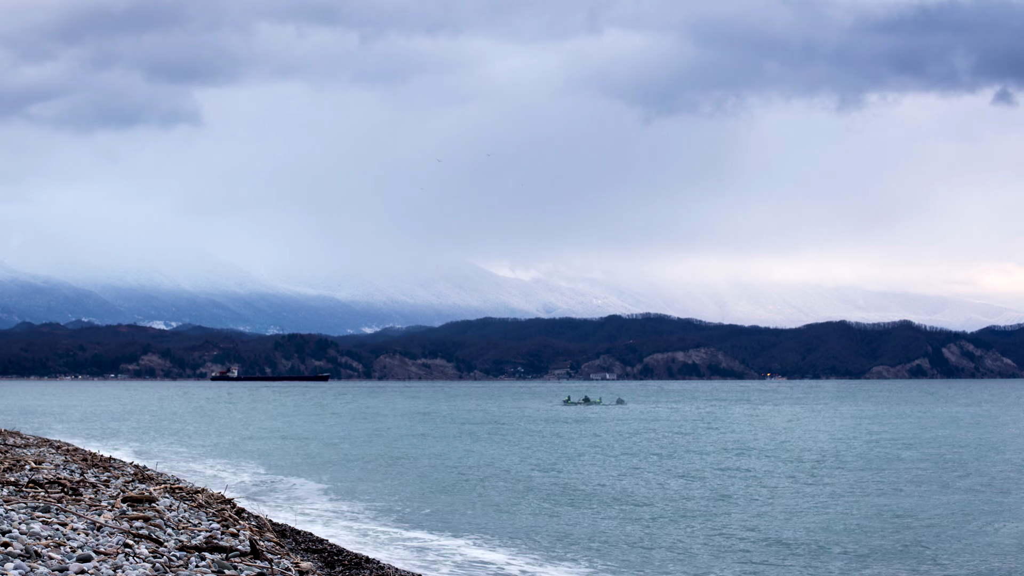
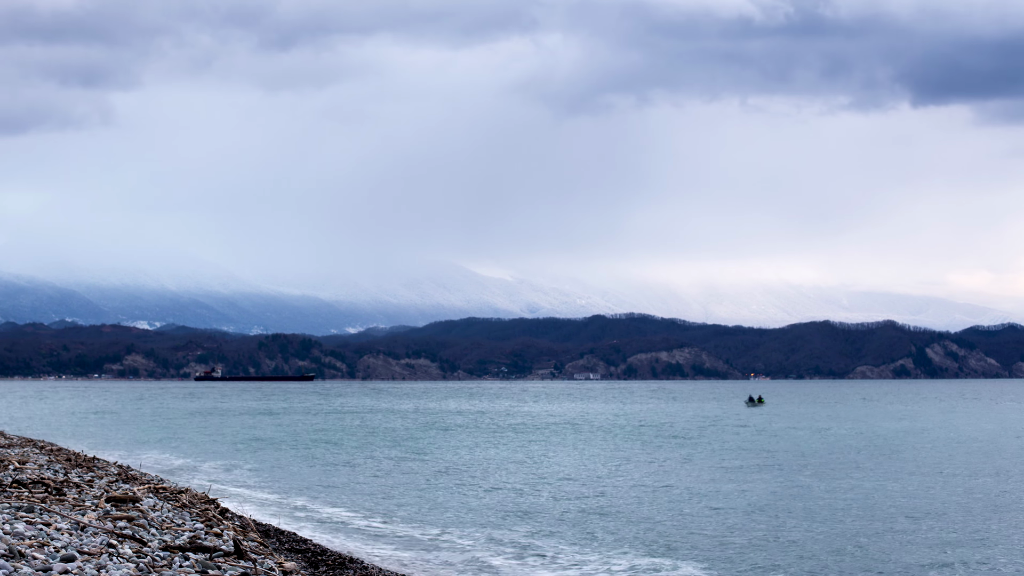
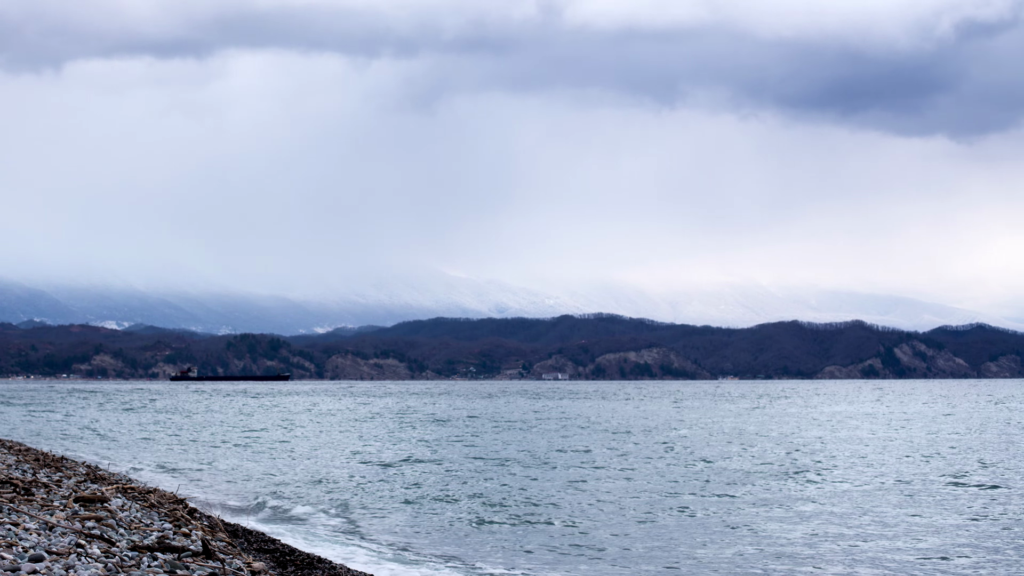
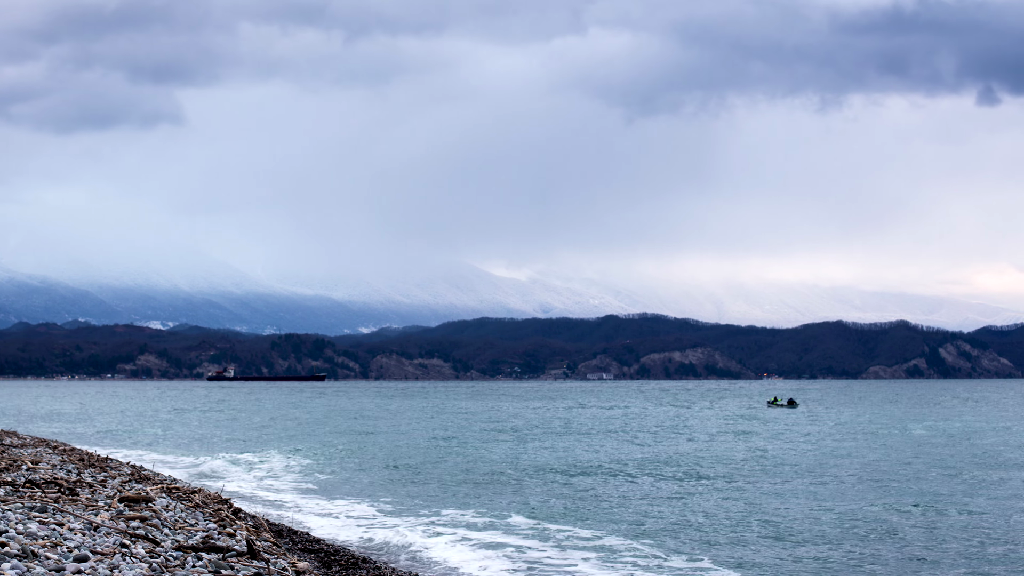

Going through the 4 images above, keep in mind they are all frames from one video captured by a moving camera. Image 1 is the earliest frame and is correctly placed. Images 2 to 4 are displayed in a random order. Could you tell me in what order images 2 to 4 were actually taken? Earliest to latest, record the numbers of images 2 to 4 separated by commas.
4, 2, 3
